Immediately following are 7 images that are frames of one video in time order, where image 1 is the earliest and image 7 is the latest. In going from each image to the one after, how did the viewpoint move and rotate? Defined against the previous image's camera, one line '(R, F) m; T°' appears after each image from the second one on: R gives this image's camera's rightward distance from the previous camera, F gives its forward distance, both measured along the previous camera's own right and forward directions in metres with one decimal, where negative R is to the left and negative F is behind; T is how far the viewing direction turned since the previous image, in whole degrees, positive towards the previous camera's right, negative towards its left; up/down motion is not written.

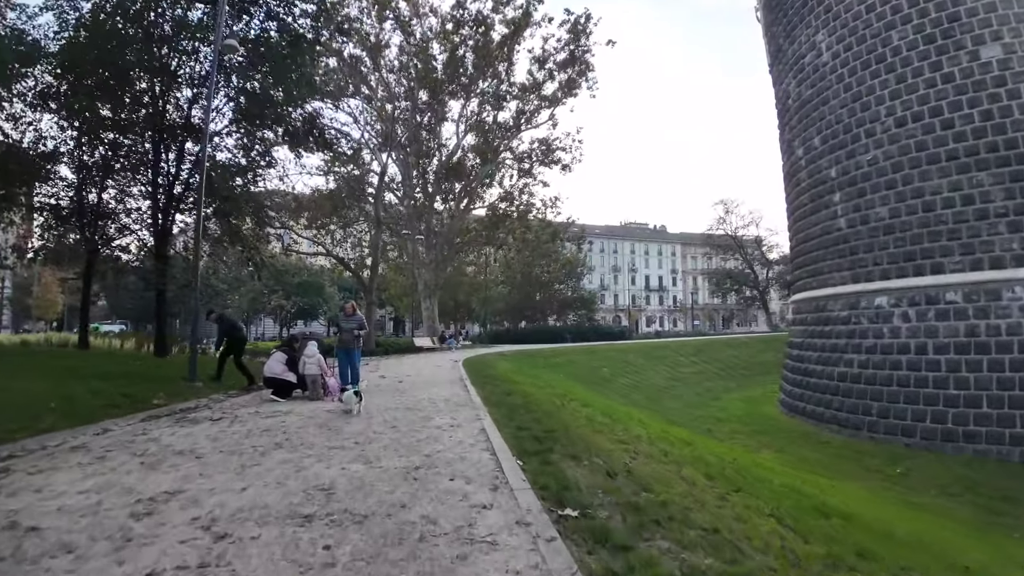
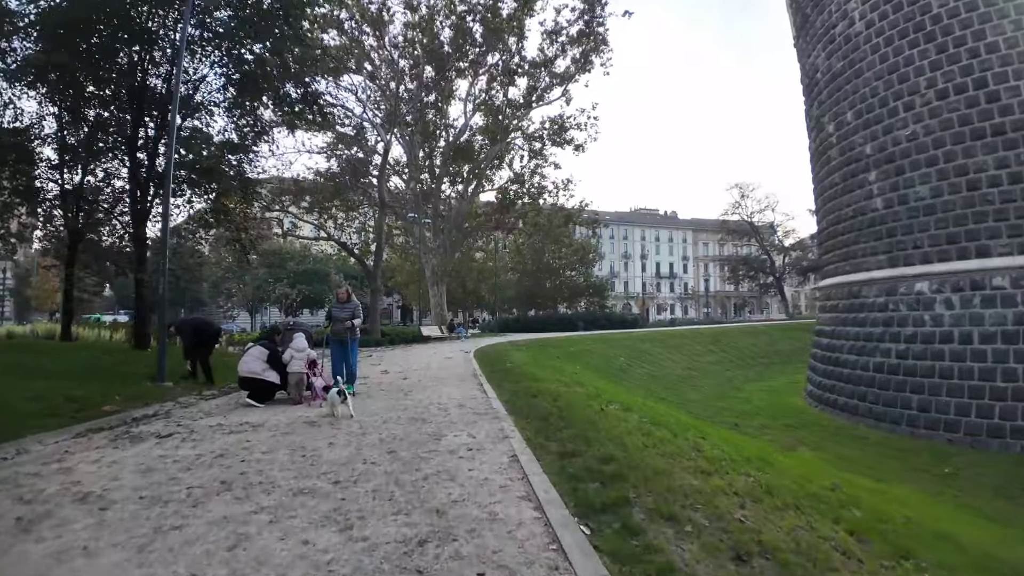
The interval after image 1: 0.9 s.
(-0.1, +1.1) m; -1°
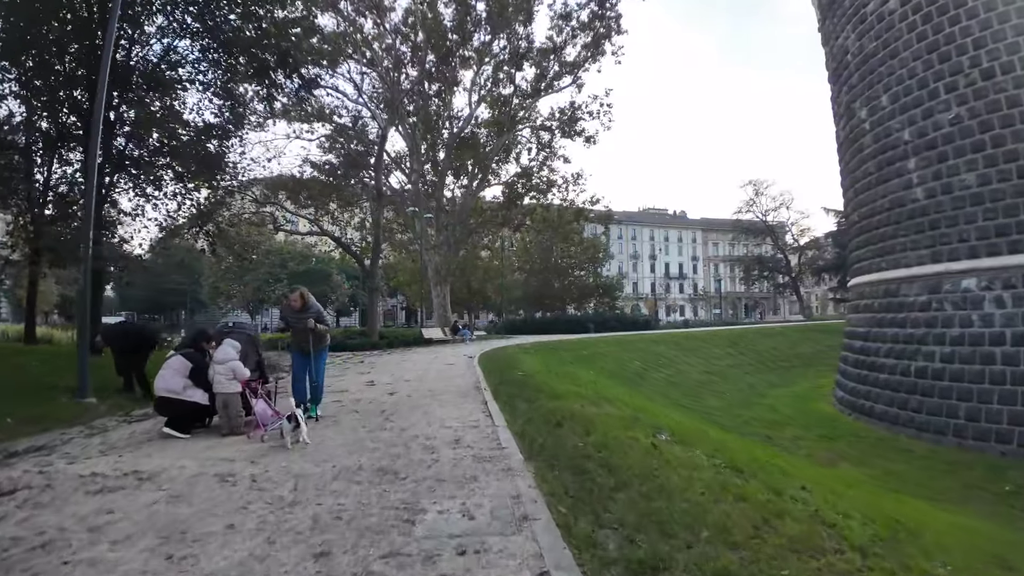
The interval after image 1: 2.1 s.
(0.0, +1.3) m; -1°
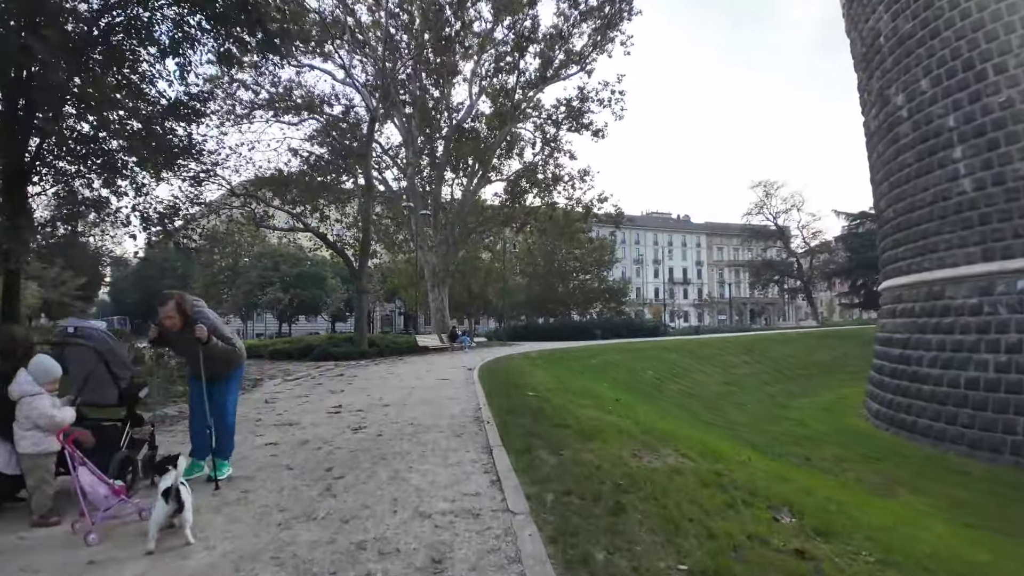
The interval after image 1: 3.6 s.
(-0.1, +1.5) m; 0°
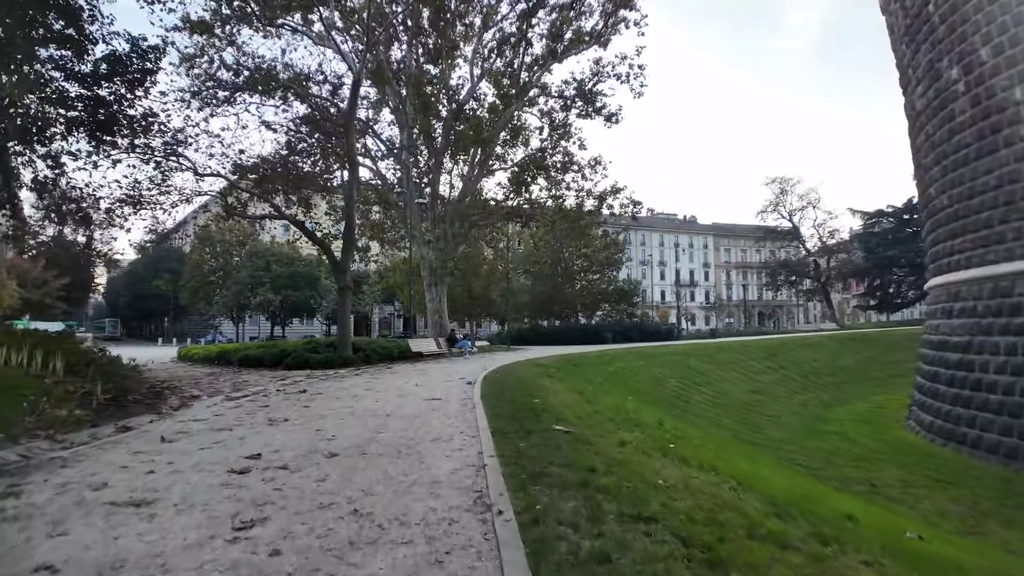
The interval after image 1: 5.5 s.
(-0.1, +1.8) m; 0°
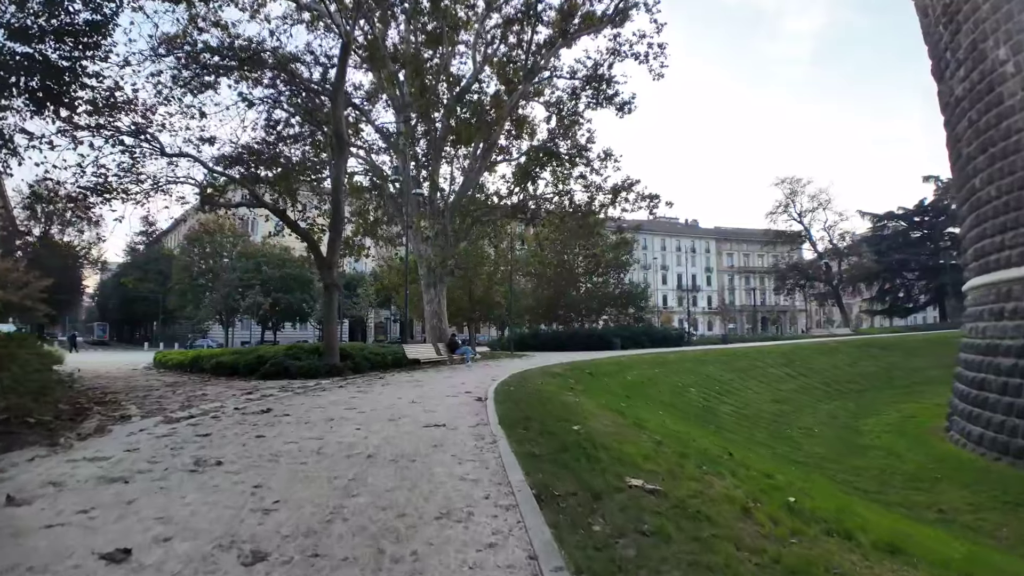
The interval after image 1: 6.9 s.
(-0.2, +1.3) m; 0°
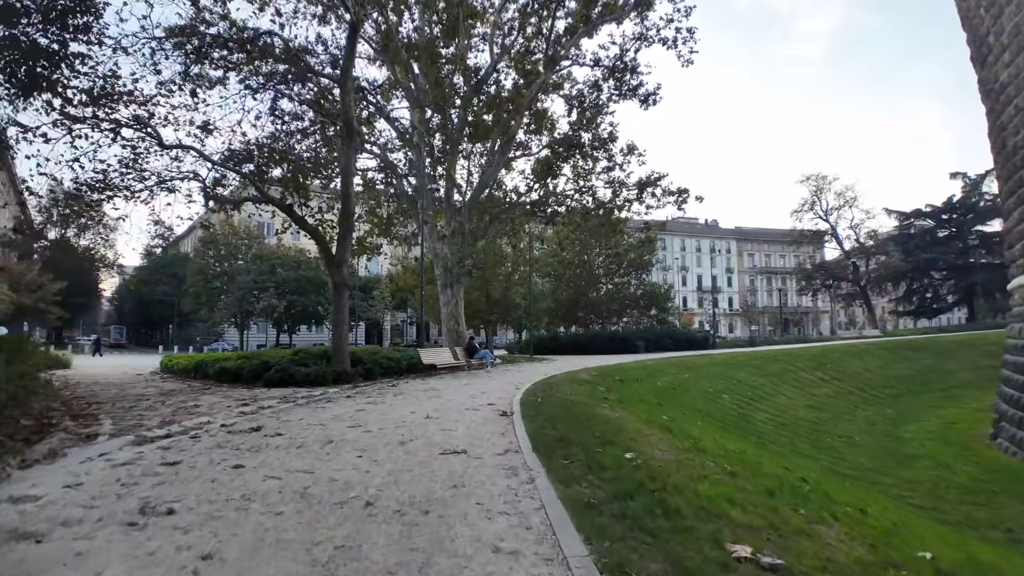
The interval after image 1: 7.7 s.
(-0.1, +0.7) m; -1°
